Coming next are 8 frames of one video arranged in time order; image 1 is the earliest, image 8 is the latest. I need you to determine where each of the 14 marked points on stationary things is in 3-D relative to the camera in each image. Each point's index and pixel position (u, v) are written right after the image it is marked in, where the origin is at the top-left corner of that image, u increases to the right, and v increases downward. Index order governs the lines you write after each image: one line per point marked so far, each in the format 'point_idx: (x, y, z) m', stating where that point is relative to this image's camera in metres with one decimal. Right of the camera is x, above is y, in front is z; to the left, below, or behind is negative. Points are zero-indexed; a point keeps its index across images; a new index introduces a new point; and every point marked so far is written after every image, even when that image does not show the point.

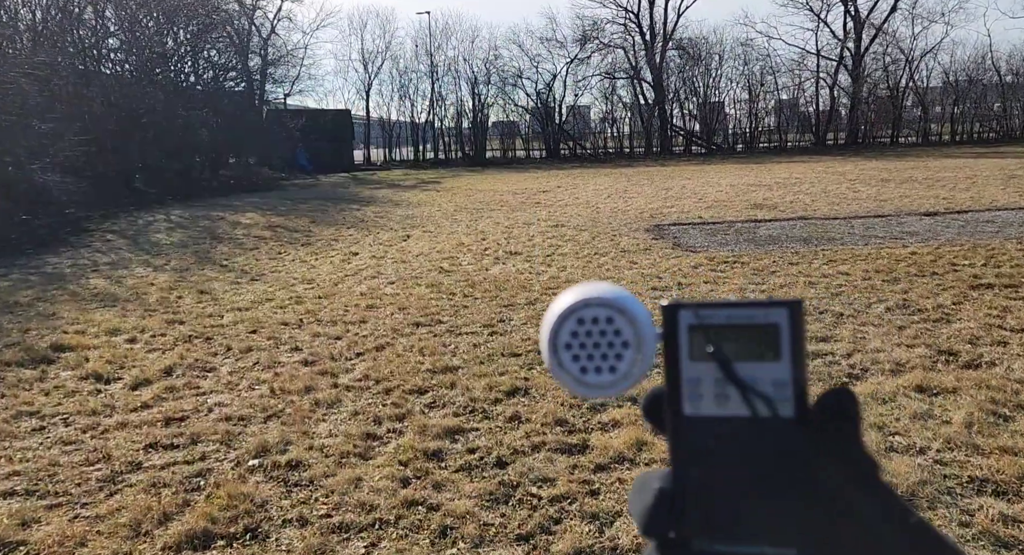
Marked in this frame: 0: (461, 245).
0: (-0.5, +0.3, +9.3) m
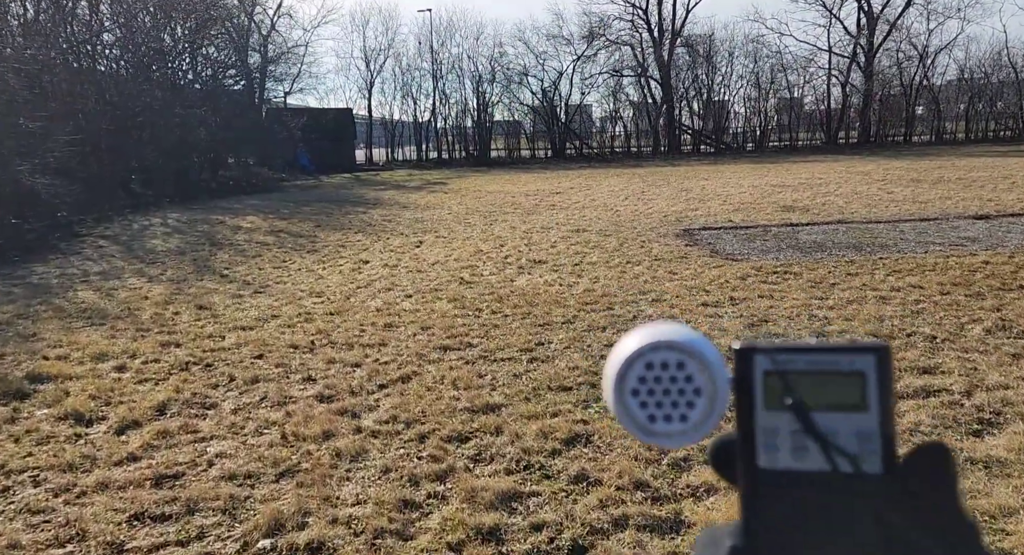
0: (-0.3, +0.3, +8.7) m
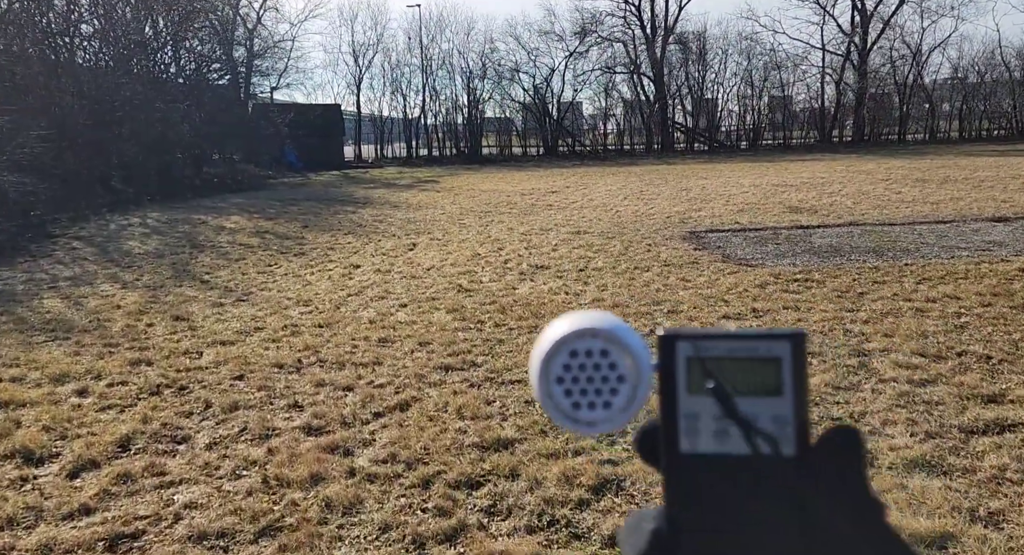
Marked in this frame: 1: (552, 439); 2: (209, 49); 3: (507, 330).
0: (-0.3, +0.2, +8.2) m
1: (+0.2, -0.6, +3.4) m
2: (-5.4, +4.1, +15.9) m
3: (0.0, -0.3, +5.3) m
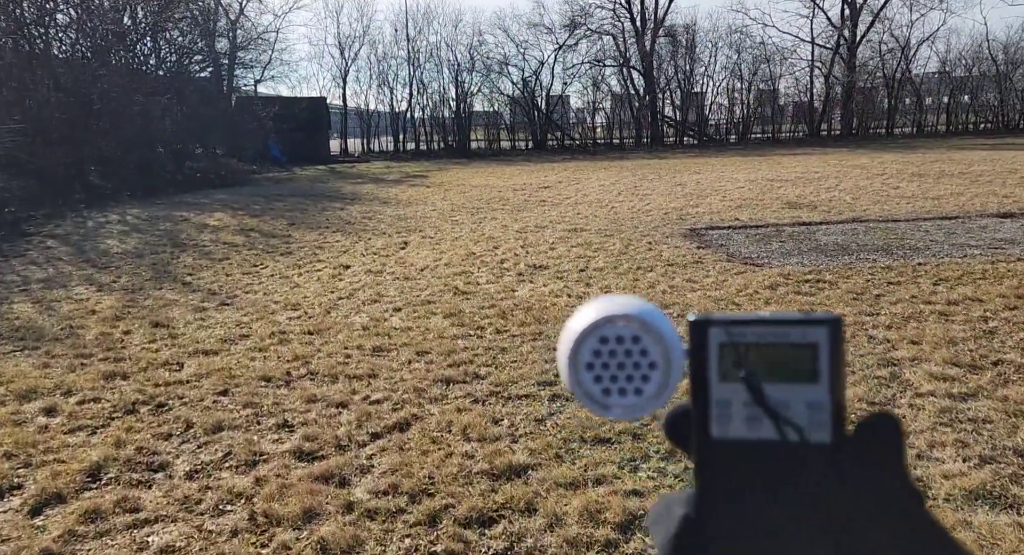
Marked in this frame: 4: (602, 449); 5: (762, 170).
0: (-0.4, +0.2, +7.8) m
1: (+0.2, -0.7, +3.1) m
2: (-5.6, +4.1, +15.4) m
3: (0.0, -0.3, +5.0) m
4: (+0.3, -0.6, +3.3) m
5: (+4.9, +2.1, +17.5) m
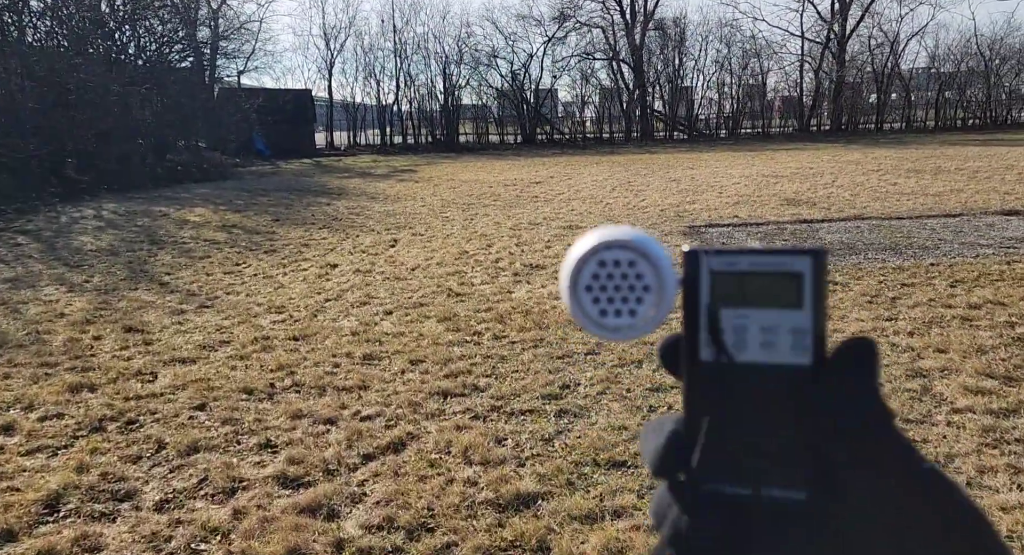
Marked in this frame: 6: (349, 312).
0: (-0.4, +0.2, +7.5) m
1: (+0.2, -0.7, +2.8) m
2: (-5.7, +4.2, +15.0) m
3: (0.0, -0.4, +4.7) m
4: (+0.4, -0.7, +3.0) m
5: (+4.7, +2.2, +17.2) m
6: (-1.0, -0.2, +5.6) m
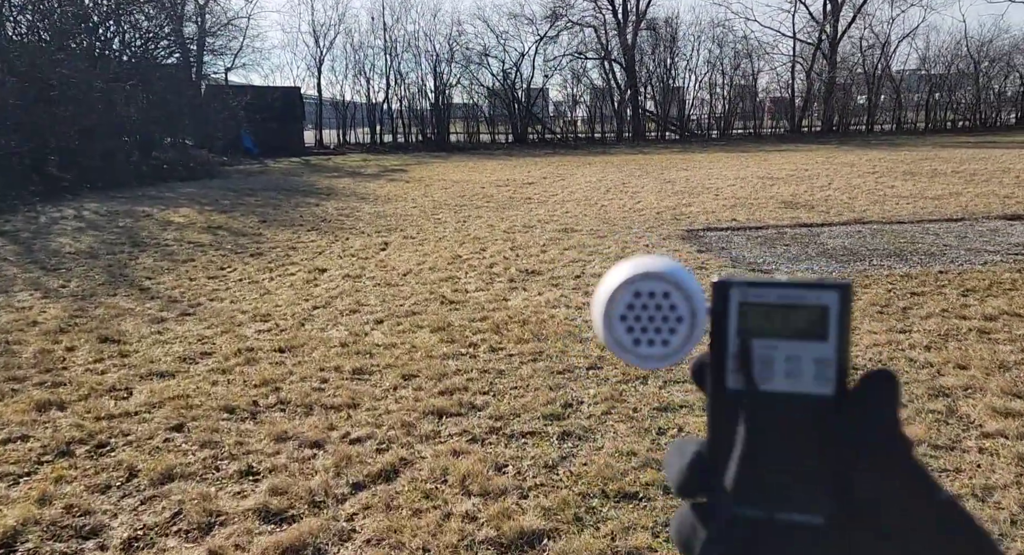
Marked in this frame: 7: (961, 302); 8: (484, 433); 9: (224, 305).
0: (-0.4, +0.2, +7.3) m
1: (+0.2, -0.7, +2.6) m
2: (-5.9, +4.2, +14.7) m
3: (0.0, -0.4, +4.4) m
4: (+0.4, -0.7, +2.8) m
5: (+4.6, +2.1, +17.0) m
6: (-1.0, -0.3, +5.3) m
7: (+2.8, -0.2, +5.5) m
8: (-0.1, -0.6, +3.4) m
9: (-1.8, -0.2, +5.7) m
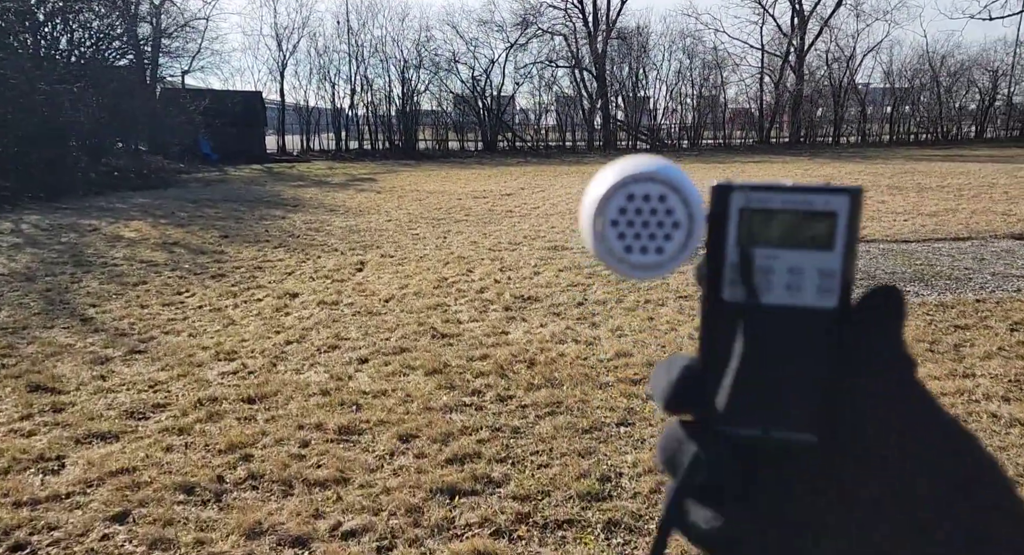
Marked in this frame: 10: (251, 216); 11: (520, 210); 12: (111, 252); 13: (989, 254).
0: (-0.5, 0.0, +6.6) m
1: (+0.4, -0.9, +1.9) m
2: (-6.2, +4.0, +13.8) m
3: (0.0, -0.6, +3.8) m
4: (+0.5, -0.9, +2.1) m
5: (+4.1, +1.8, +16.5) m
6: (-1.0, -0.4, +4.6) m
7: (+2.8, -0.3, +4.9) m
8: (0.0, -0.7, +2.7) m
9: (-1.8, -0.3, +4.9) m
10: (-2.8, +0.7, +9.7) m
11: (+0.1, +0.8, +11.1) m
12: (-3.3, +0.2, +7.2) m
13: (+4.3, +0.2, +8.0) m
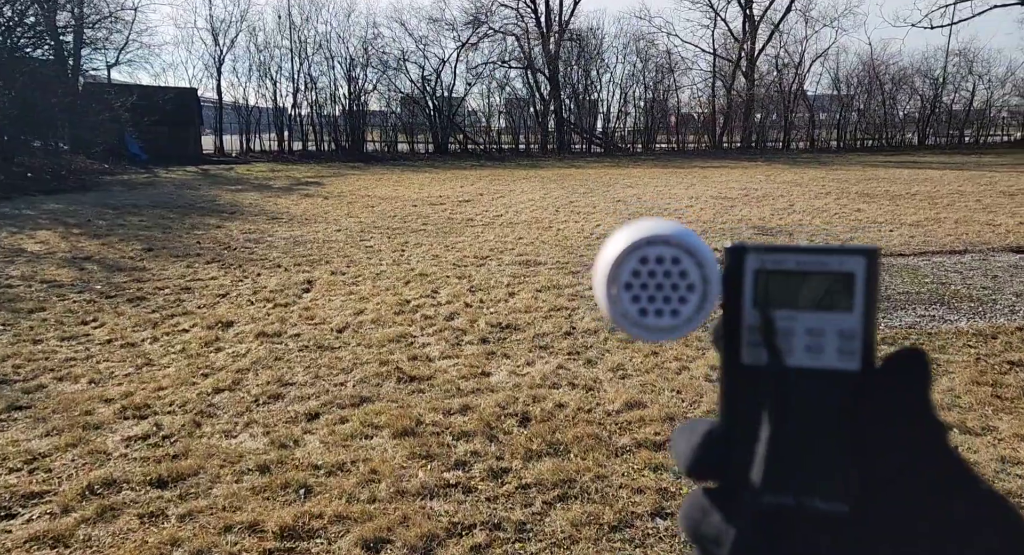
0: (-0.7, -0.2, +5.6) m
1: (+0.5, -1.0, +1.0) m
2: (-6.8, +3.8, +12.5) m
3: (0.0, -0.7, +2.9) m
4: (+0.6, -1.0, +1.2) m
5: (+3.3, +1.7, +15.9) m
6: (-1.1, -0.6, +3.6) m
7: (+2.7, -0.5, +4.2) m
8: (+0.1, -0.9, +1.8) m
9: (-1.9, -0.5, +3.9) m
10: (-3.2, +0.5, +8.6) m
11: (-0.3, +0.7, +10.2) m
12: (-3.5, +0.1, +6.1) m
13: (+4.0, +0.1, +7.4) m
